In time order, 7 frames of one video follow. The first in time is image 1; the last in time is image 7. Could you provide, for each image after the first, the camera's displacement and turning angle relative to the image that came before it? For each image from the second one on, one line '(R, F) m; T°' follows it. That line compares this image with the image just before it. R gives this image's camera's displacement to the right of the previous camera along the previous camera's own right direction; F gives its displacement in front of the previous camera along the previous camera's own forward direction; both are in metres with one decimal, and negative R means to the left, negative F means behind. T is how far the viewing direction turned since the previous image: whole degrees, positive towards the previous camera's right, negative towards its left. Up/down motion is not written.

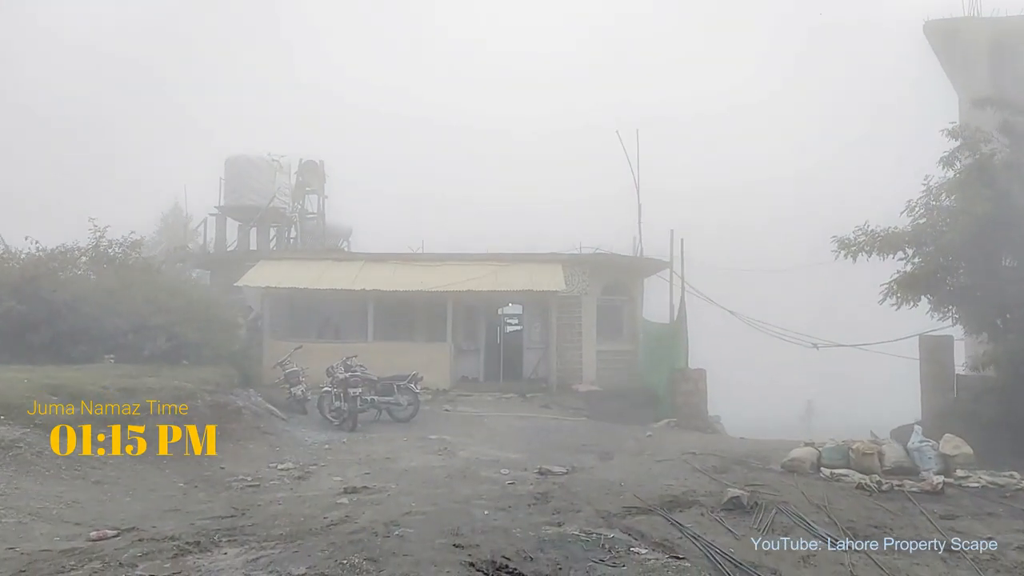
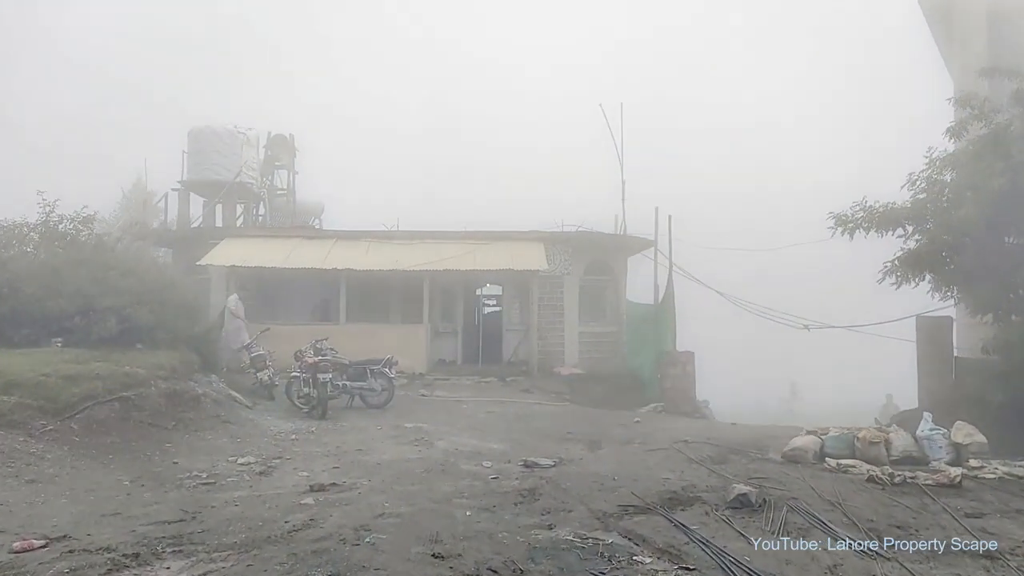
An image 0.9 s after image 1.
(-0.1, +0.8) m; +2°
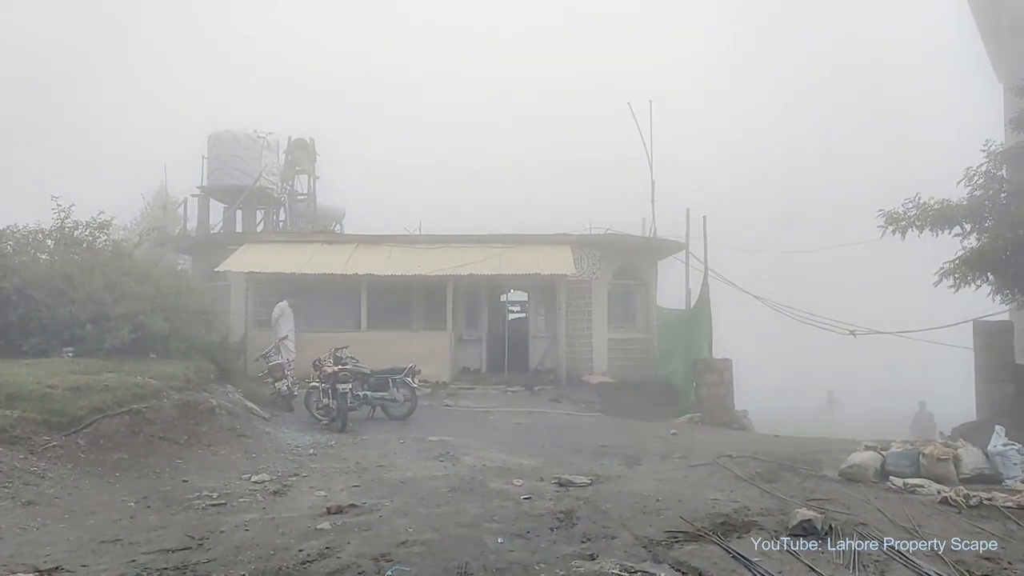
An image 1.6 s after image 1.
(-0.1, +0.6) m; -2°
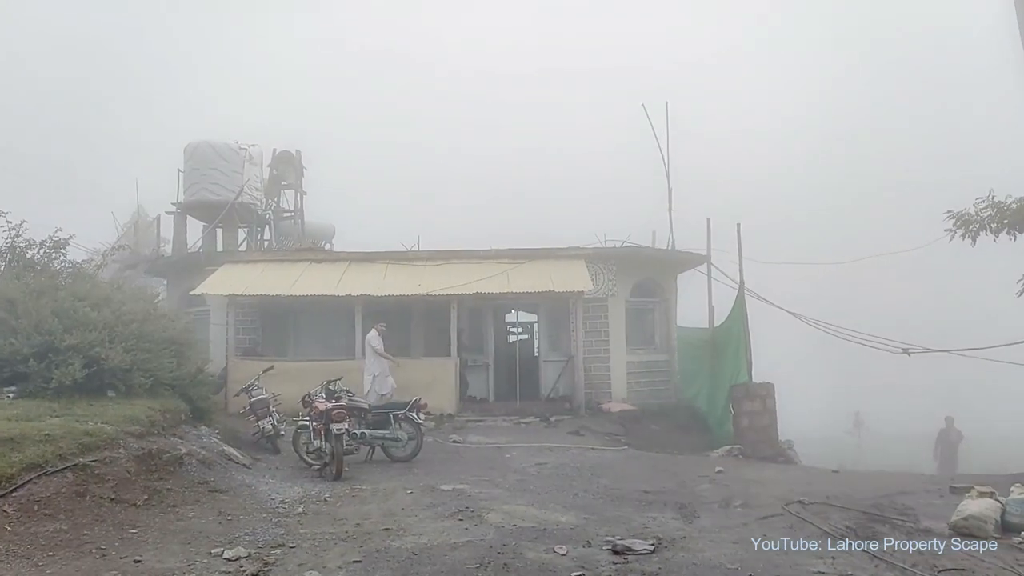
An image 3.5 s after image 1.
(-0.4, +1.6) m; +1°
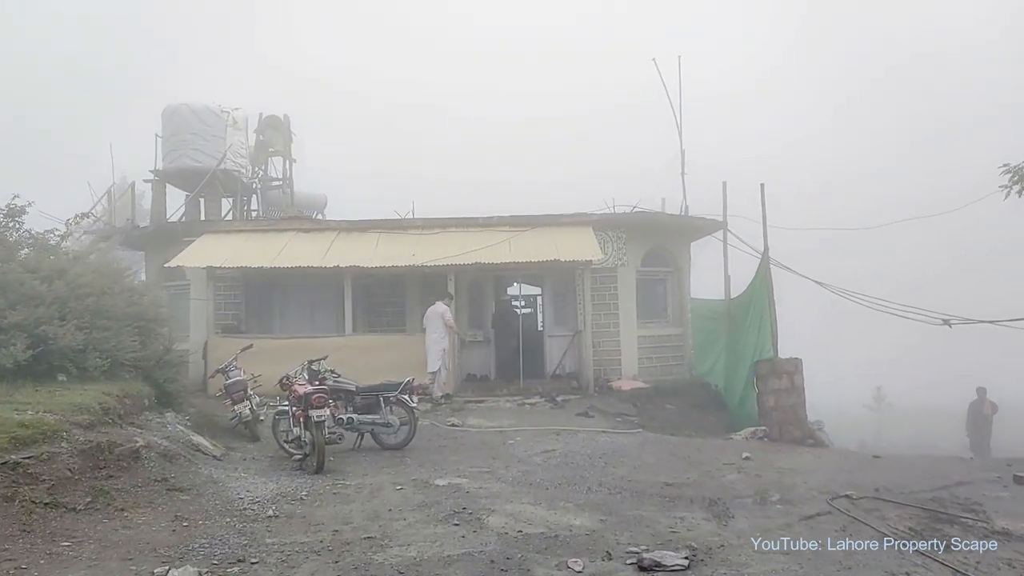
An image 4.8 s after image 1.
(0.0, +1.1) m; 0°
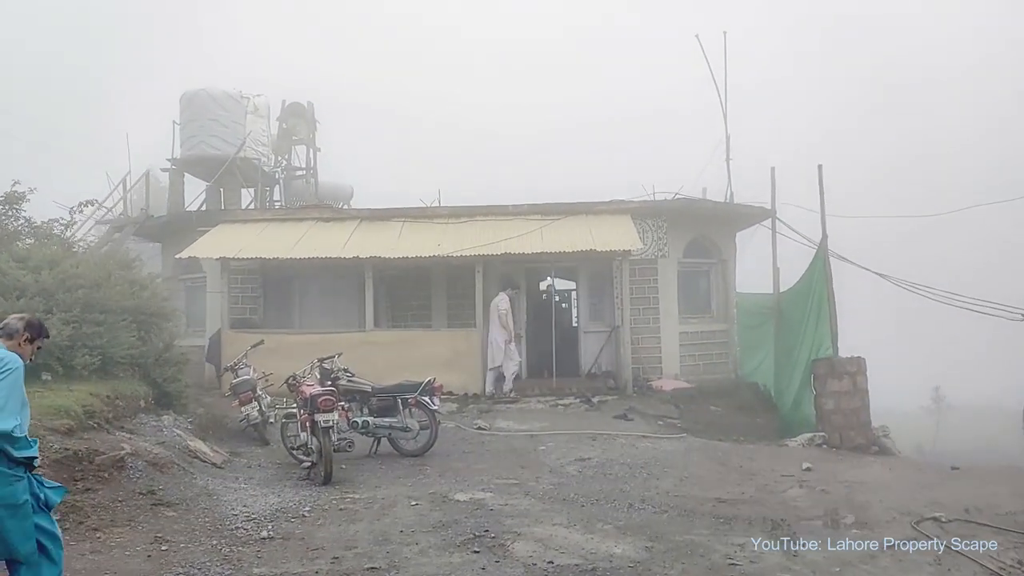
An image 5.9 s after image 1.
(0.0, +0.9) m; -2°
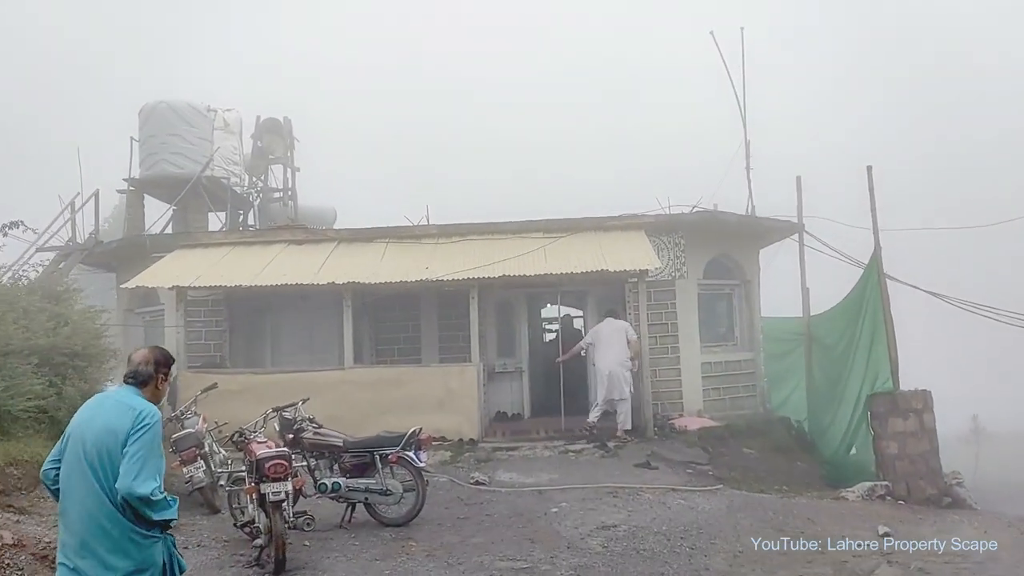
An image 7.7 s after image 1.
(-0.1, +1.6) m; 0°
